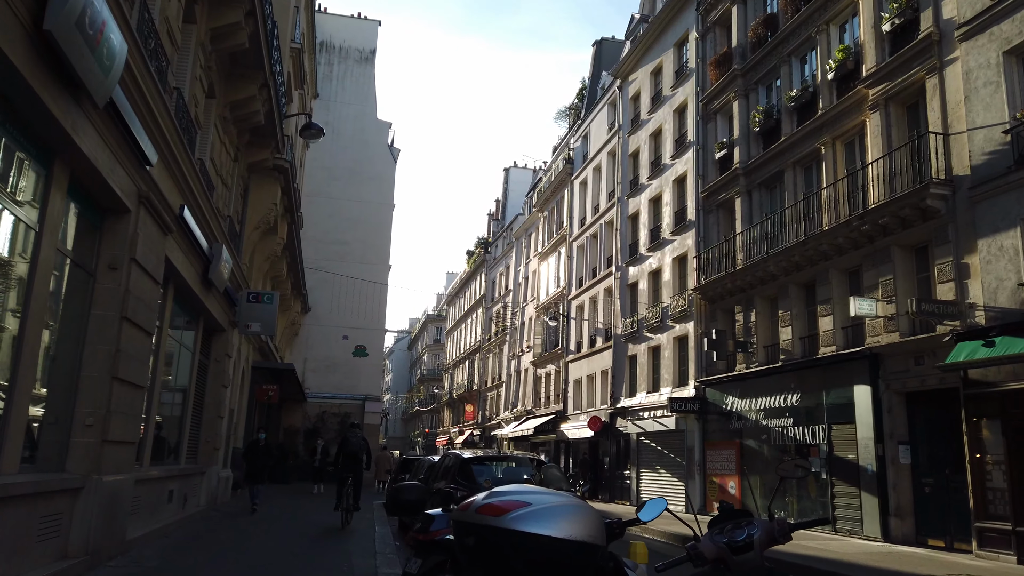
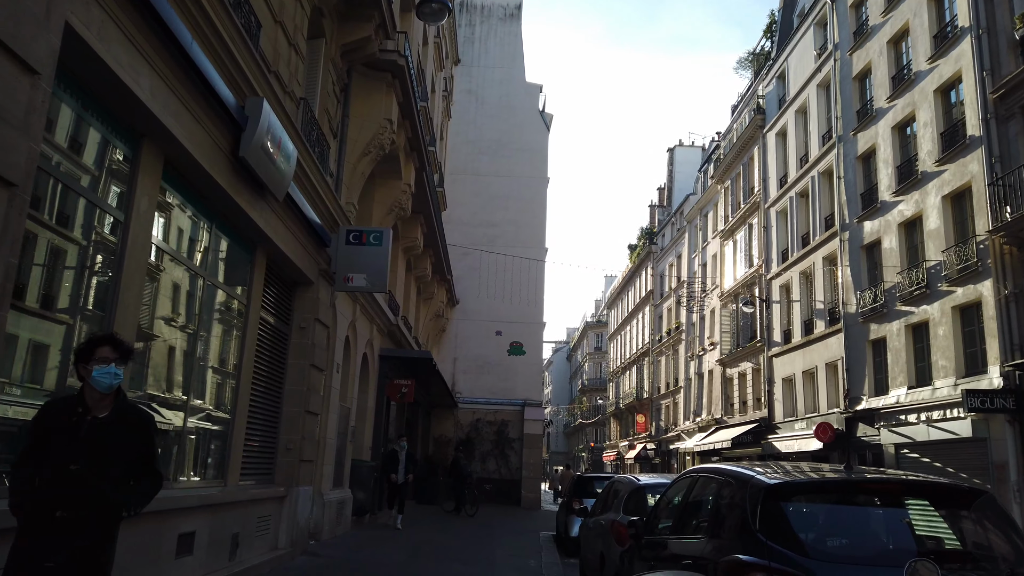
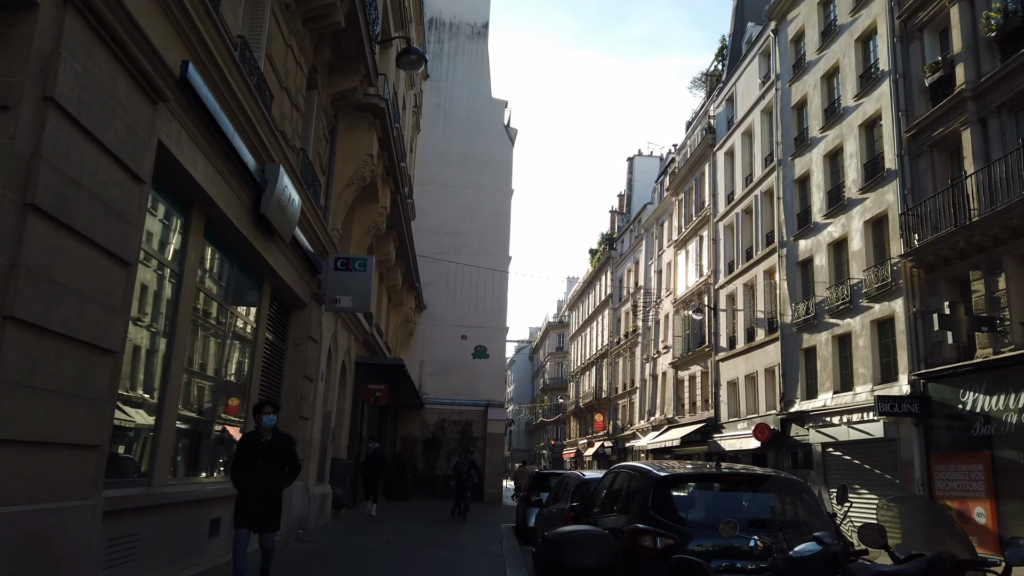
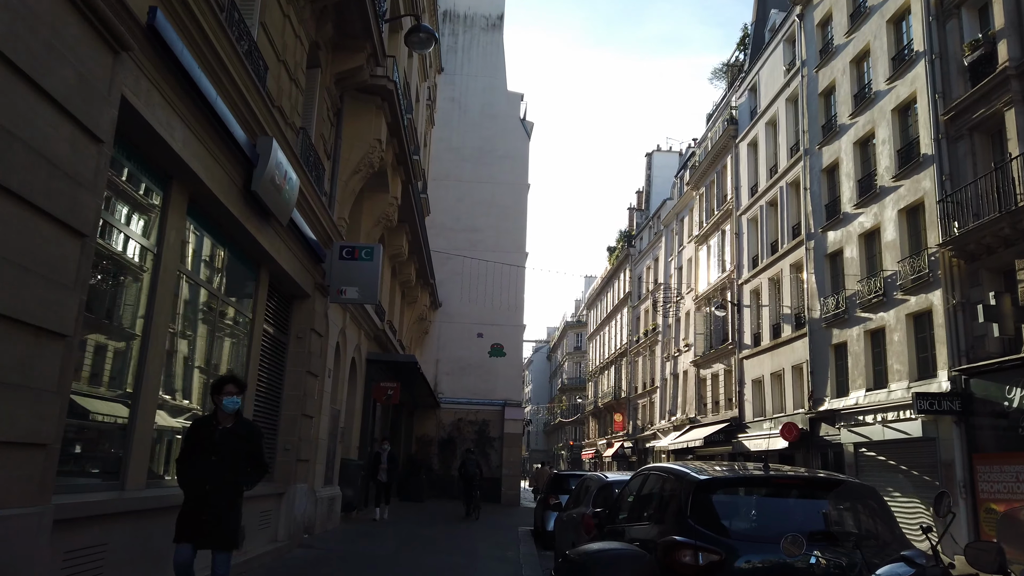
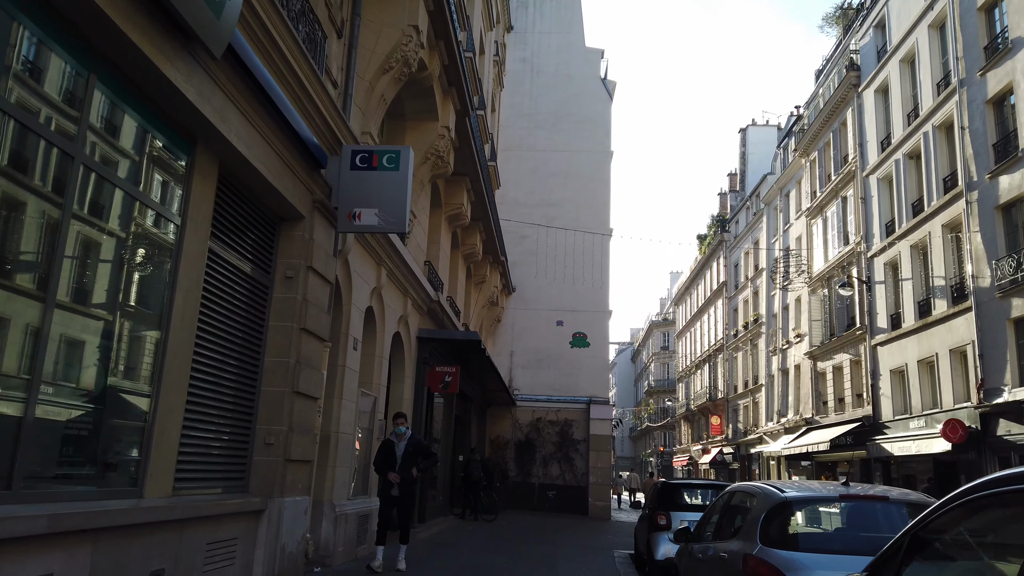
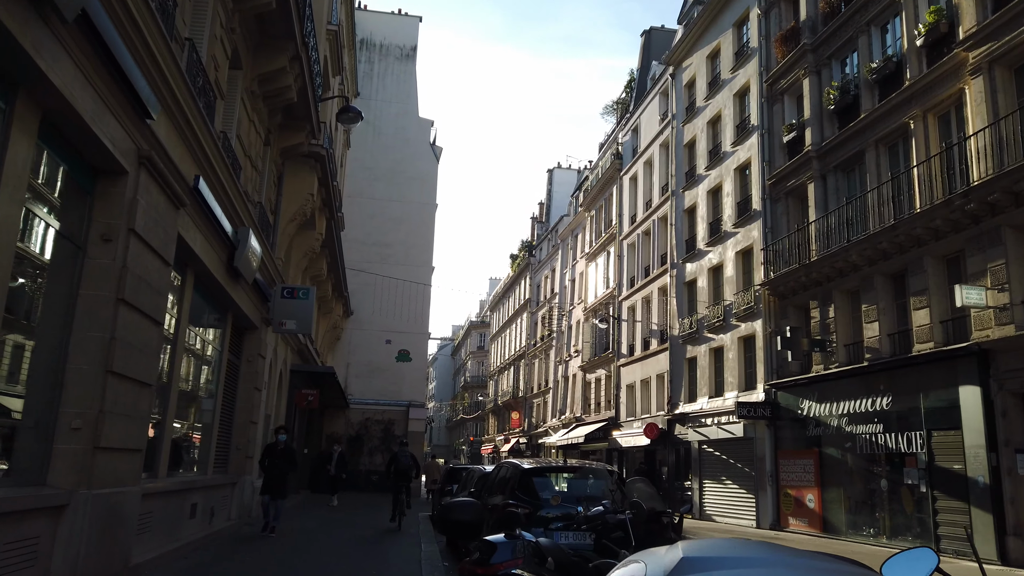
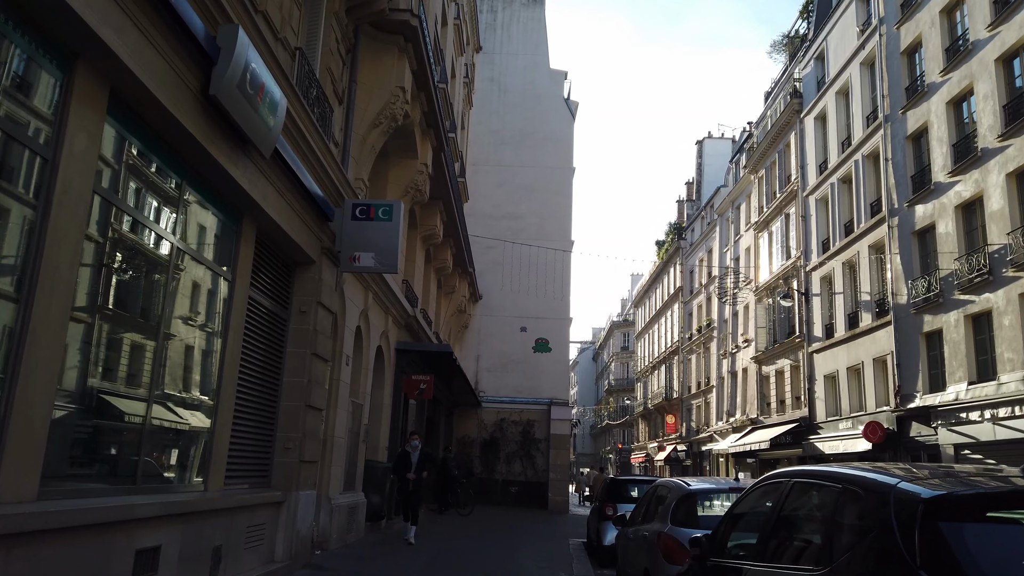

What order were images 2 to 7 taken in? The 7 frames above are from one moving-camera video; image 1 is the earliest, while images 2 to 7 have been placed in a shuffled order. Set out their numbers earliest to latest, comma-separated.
6, 3, 4, 2, 7, 5
